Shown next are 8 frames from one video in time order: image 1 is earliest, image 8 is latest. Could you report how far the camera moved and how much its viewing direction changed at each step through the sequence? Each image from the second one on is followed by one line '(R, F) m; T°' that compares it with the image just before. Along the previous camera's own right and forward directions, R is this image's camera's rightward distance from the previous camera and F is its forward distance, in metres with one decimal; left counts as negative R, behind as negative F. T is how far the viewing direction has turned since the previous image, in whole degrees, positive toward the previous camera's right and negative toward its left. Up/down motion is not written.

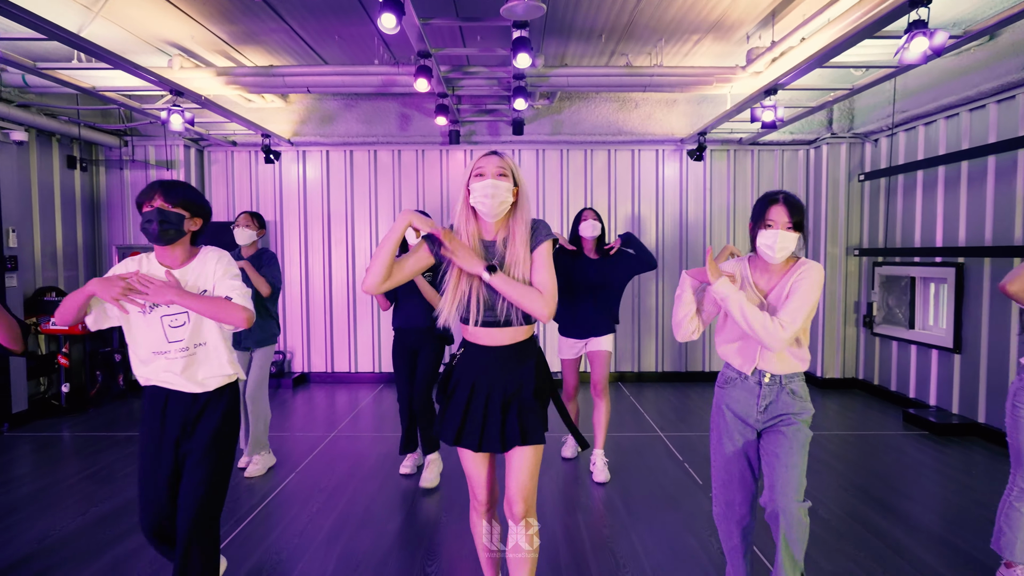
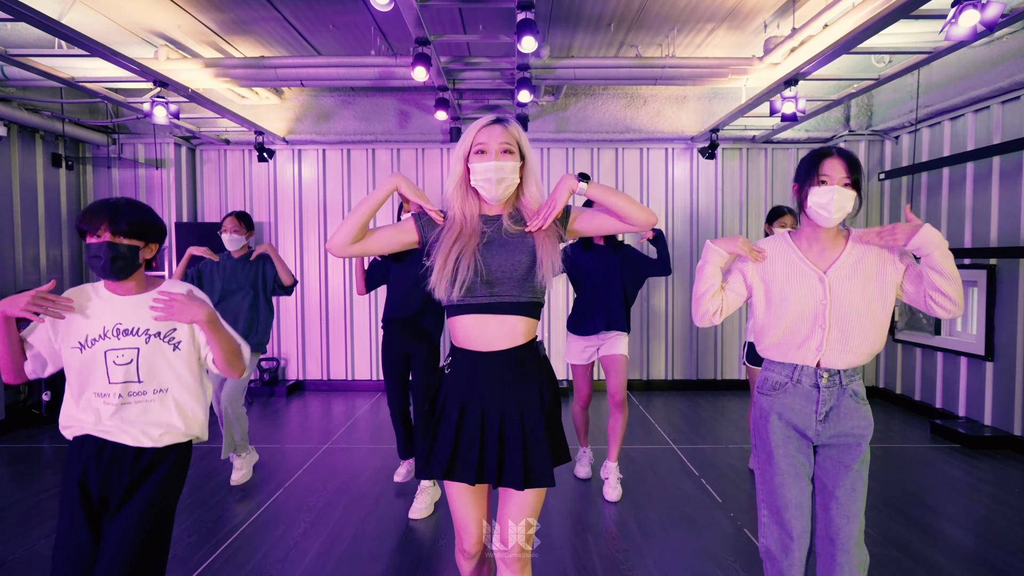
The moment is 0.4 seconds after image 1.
(0.0, +0.2) m; 0°
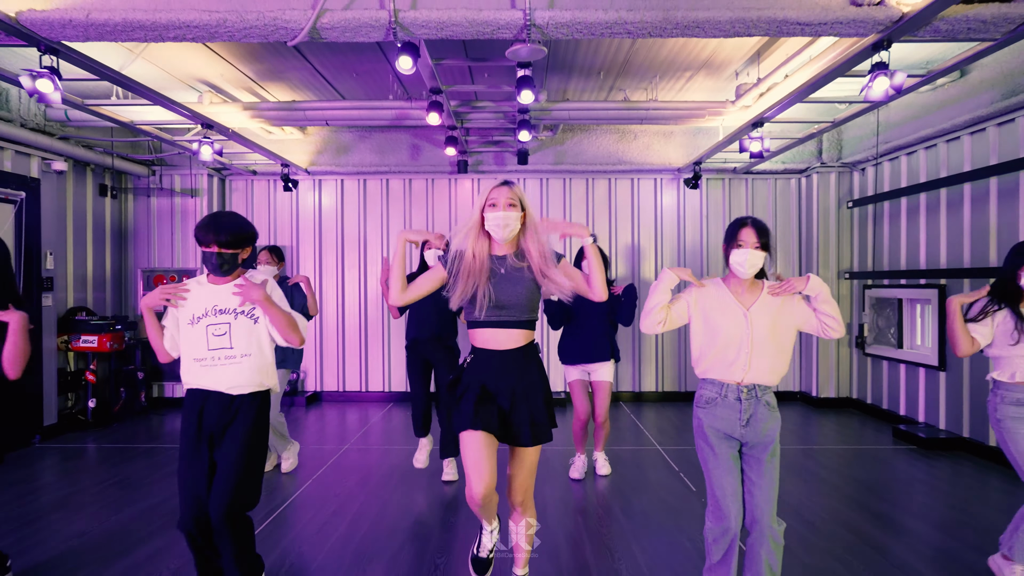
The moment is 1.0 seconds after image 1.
(0.0, -0.5) m; 0°
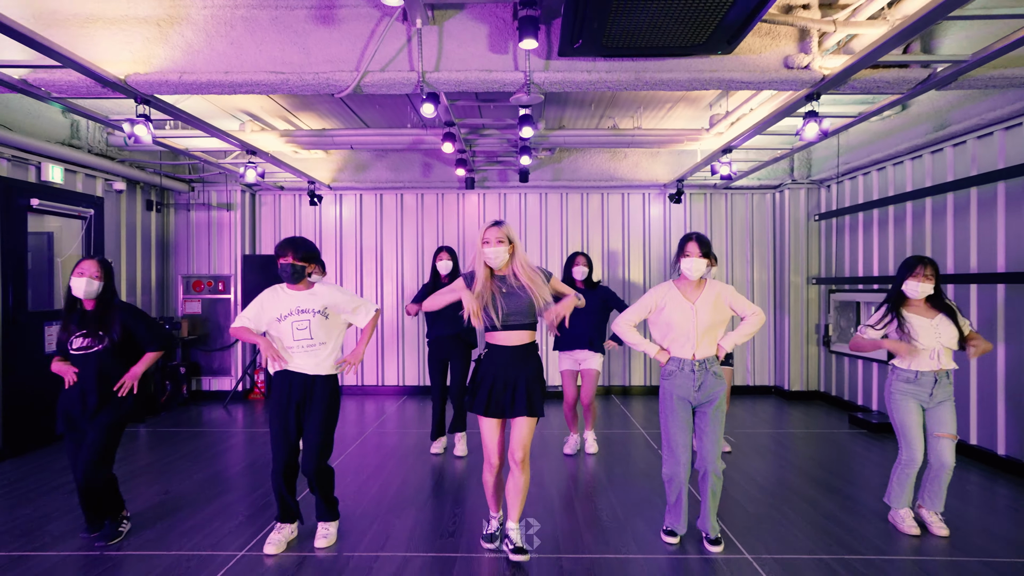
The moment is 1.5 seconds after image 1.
(0.0, -0.6) m; 0°
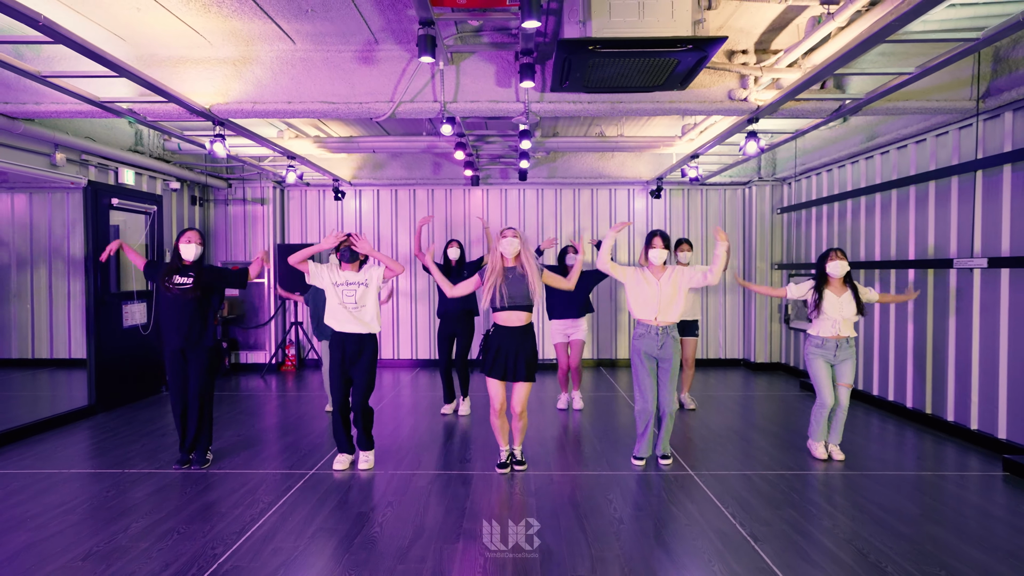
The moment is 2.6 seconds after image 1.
(0.0, -0.8) m; 0°
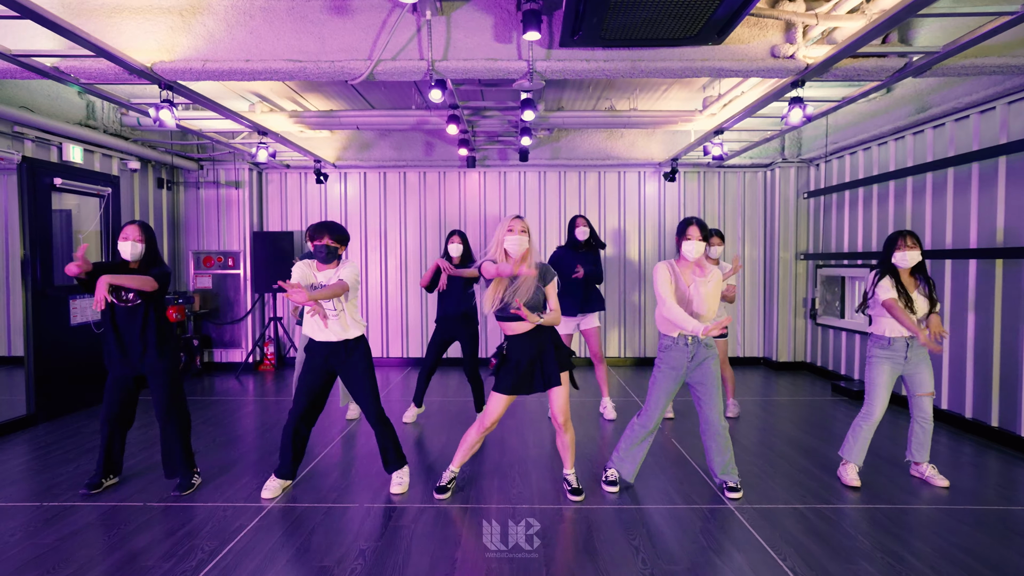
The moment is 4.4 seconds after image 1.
(0.0, +0.6) m; 0°
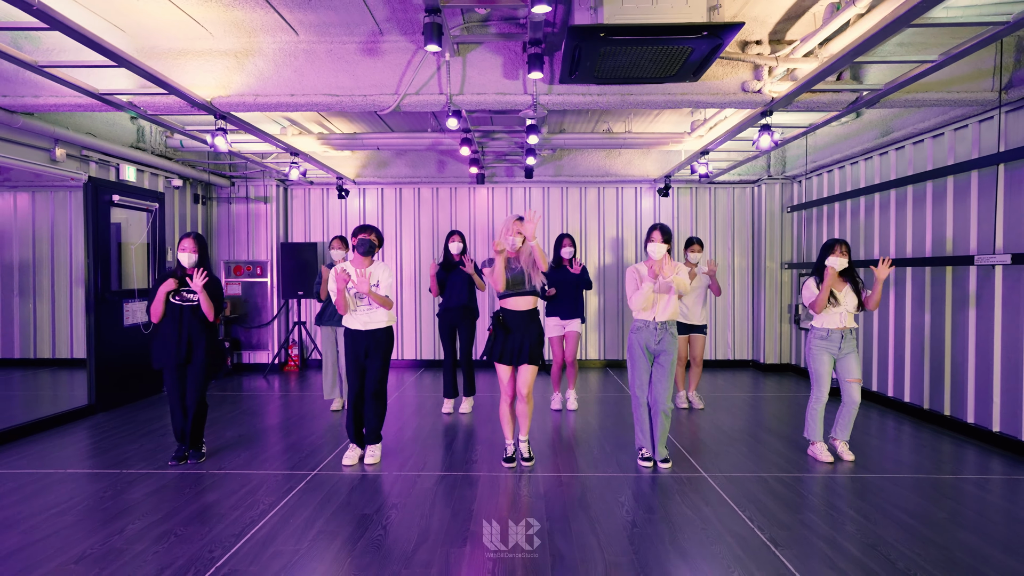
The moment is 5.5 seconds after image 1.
(0.0, -0.5) m; 0°
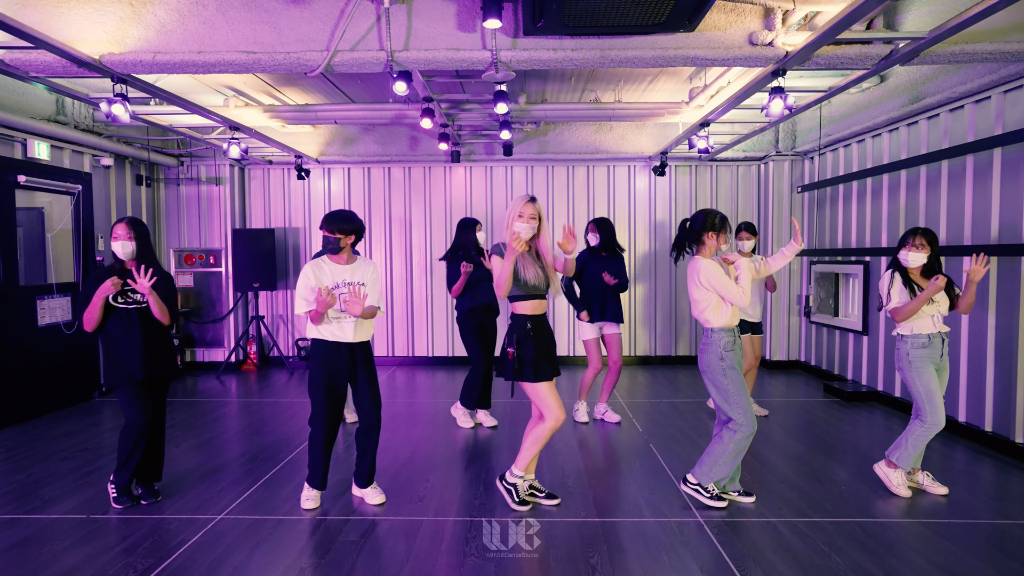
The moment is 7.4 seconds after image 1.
(+0.2, +0.6) m; 0°
